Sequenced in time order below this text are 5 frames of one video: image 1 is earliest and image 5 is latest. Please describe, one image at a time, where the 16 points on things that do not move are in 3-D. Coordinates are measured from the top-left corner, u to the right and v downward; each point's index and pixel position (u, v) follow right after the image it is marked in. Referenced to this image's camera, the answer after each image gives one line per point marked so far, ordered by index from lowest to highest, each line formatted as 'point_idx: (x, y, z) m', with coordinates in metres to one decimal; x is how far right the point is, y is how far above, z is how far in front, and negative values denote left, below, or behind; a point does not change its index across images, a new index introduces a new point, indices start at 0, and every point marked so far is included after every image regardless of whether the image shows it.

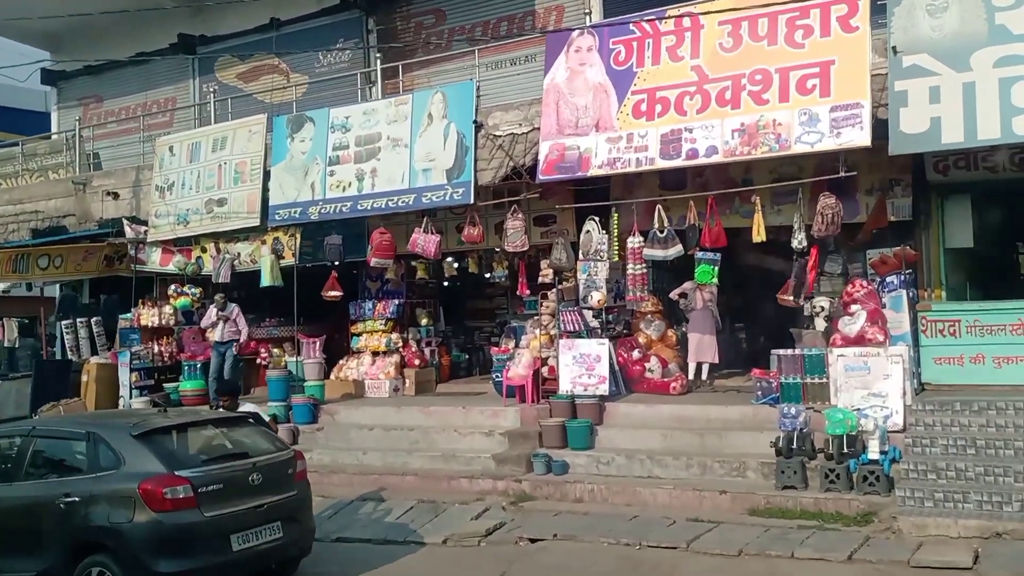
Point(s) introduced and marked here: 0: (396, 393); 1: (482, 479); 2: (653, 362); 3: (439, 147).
0: (-1.8, -1.6, +12.4) m
1: (-0.3, -2.2, +9.2) m
2: (+1.8, -0.9, +10.2) m
3: (-1.0, +1.9, +10.6) m
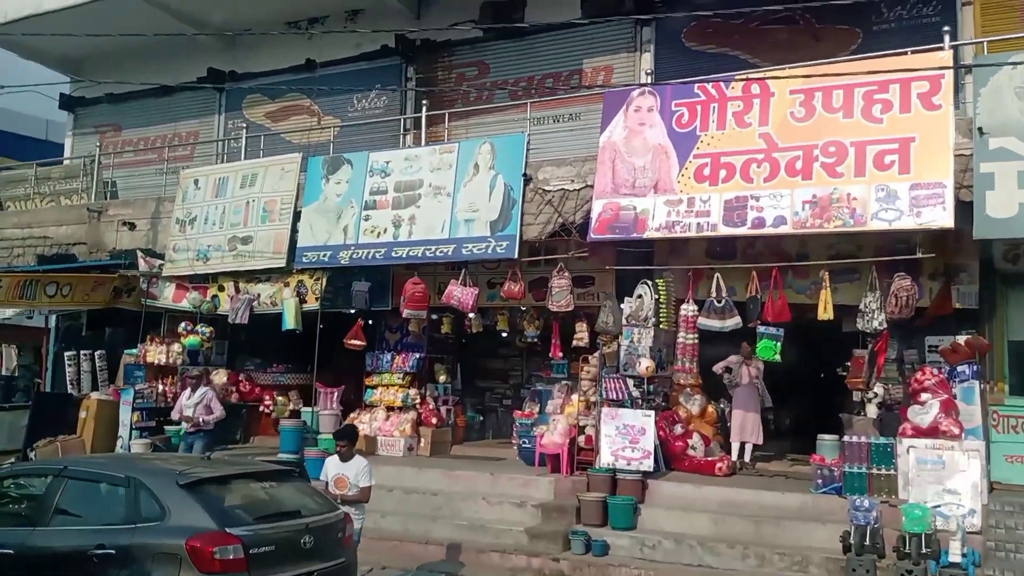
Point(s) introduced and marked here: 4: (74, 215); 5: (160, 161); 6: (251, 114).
0: (-1.4, -2.4, +11.7) m
1: (0.0, -2.8, +8.5) m
2: (+2.2, -1.8, +9.6) m
3: (-0.4, +1.1, +10.2) m
4: (-7.2, +1.2, +13.5) m
5: (-6.5, +2.3, +15.0) m
6: (-4.6, +3.1, +14.4) m
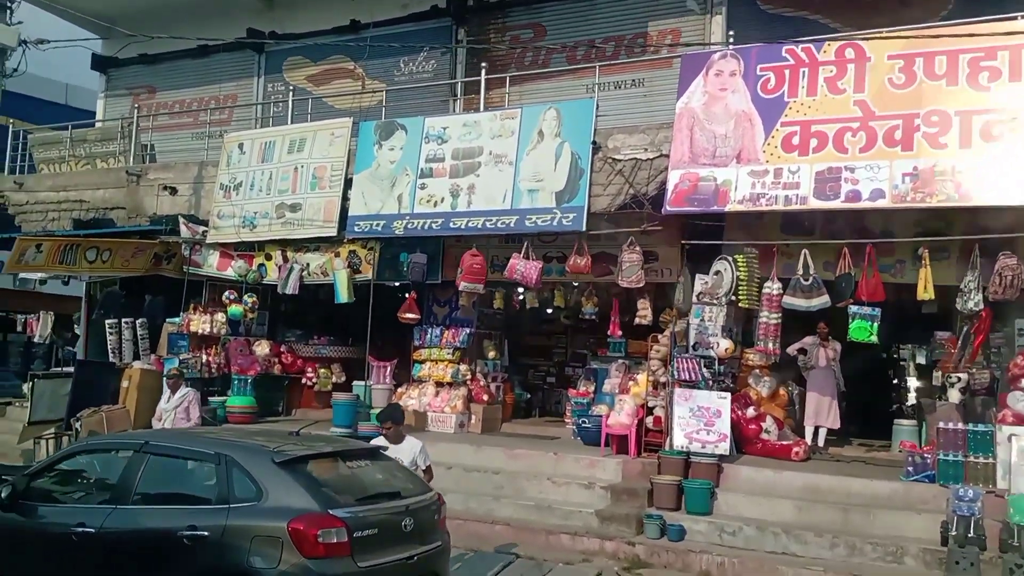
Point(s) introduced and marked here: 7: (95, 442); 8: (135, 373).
0: (-0.7, -2.0, +11.3) m
1: (+0.8, -2.5, +8.2) m
2: (+2.9, -1.5, +9.3) m
3: (+0.4, +1.5, +9.8) m
4: (-6.4, +1.8, +13.1) m
5: (-5.6, +2.9, +14.6) m
6: (-3.8, +3.6, +14.0) m
7: (-2.9, -1.1, +5.6) m
8: (-5.2, -1.2, +11.3) m
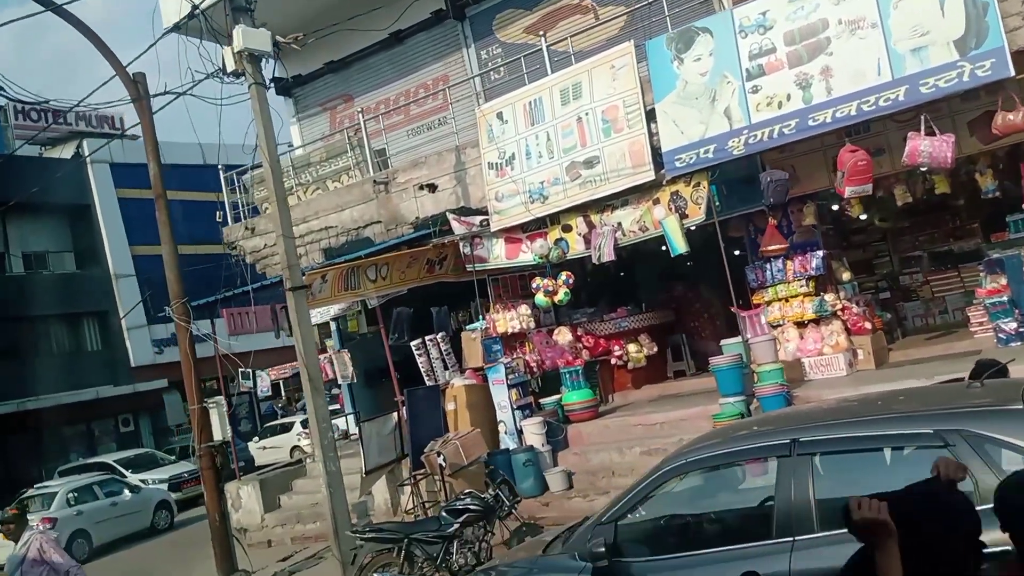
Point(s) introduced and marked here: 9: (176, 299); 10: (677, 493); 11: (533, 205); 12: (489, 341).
0: (+3.9, -0.9, +9.4) m
1: (+5.1, -1.2, +6.1) m
2: (+7.1, +0.3, +6.9) m
3: (+4.0, +2.6, +7.7) m
4: (-2.3, +1.4, +11.8) m
5: (-1.6, +2.7, +13.2) m
6: (-0.1, +3.9, +12.3) m
7: (+0.9, -0.9, +4.0) m
8: (-0.6, -1.3, +10.0) m
9: (-3.8, -0.1, +9.1) m
10: (+0.8, -1.0, +4.1) m
11: (+0.3, +1.0, +10.1) m
12: (-0.3, -0.7, +10.4) m
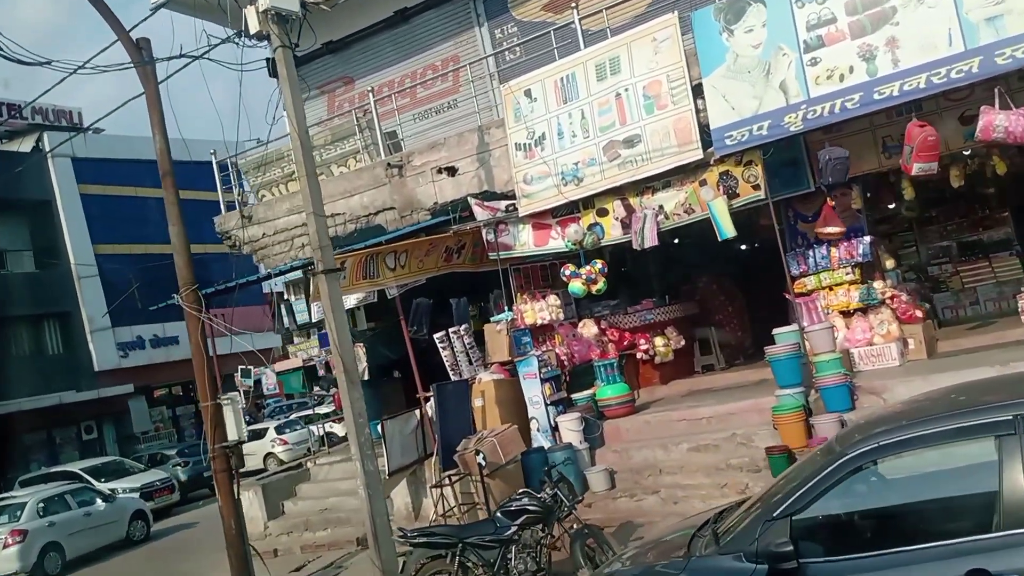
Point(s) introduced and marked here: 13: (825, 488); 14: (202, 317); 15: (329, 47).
0: (+4.3, -0.8, +9.0) m
1: (+5.7, -1.1, +5.8) m
2: (+7.6, +0.5, +6.7) m
3: (+4.5, +2.8, +7.3) m
4: (-2.0, +1.5, +11.1) m
5: (-1.4, +2.8, +12.5) m
6: (+0.2, +4.0, +11.7) m
7: (+1.6, -0.7, +3.5) m
8: (-0.2, -1.1, +9.3) m
9: (-3.3, 0.0, +8.3) m
10: (+1.5, -0.8, +3.5) m
11: (+0.6, +1.2, +9.5) m
12: (+0.1, -0.5, +9.8) m
13: (+1.4, -0.9, +3.6) m
14: (-3.2, -0.3, +8.3) m
15: (-3.0, +4.0, +13.3) m
